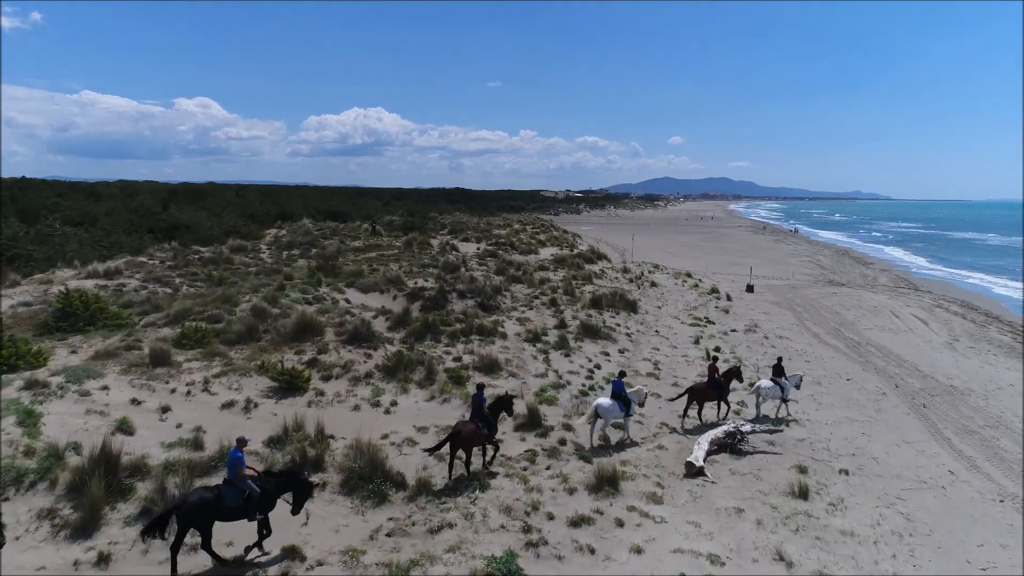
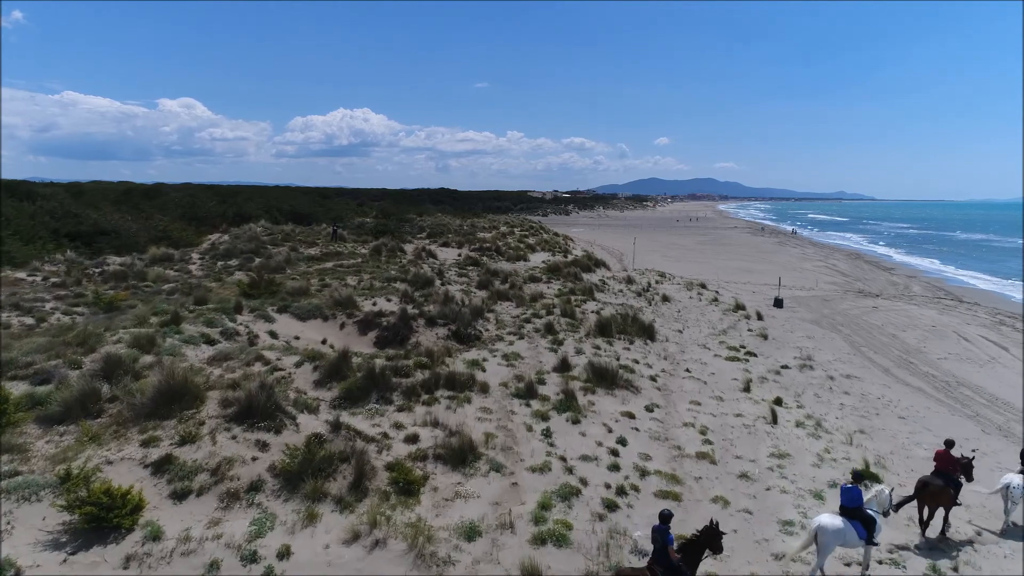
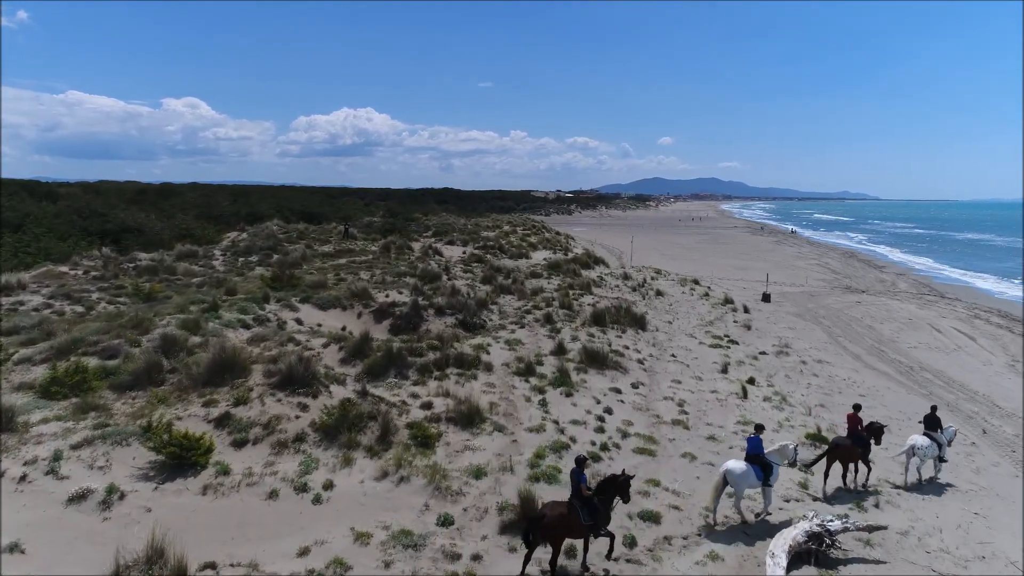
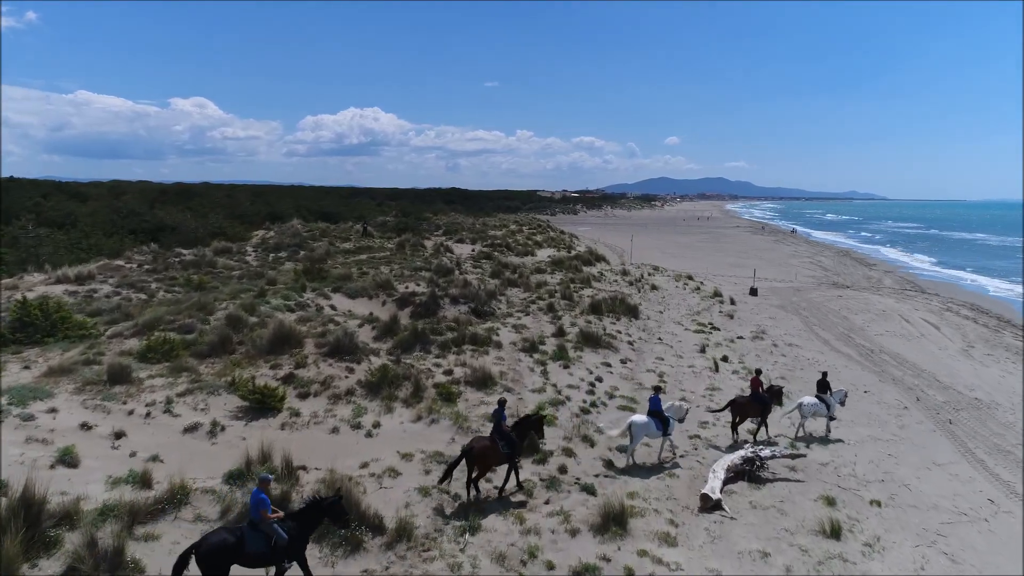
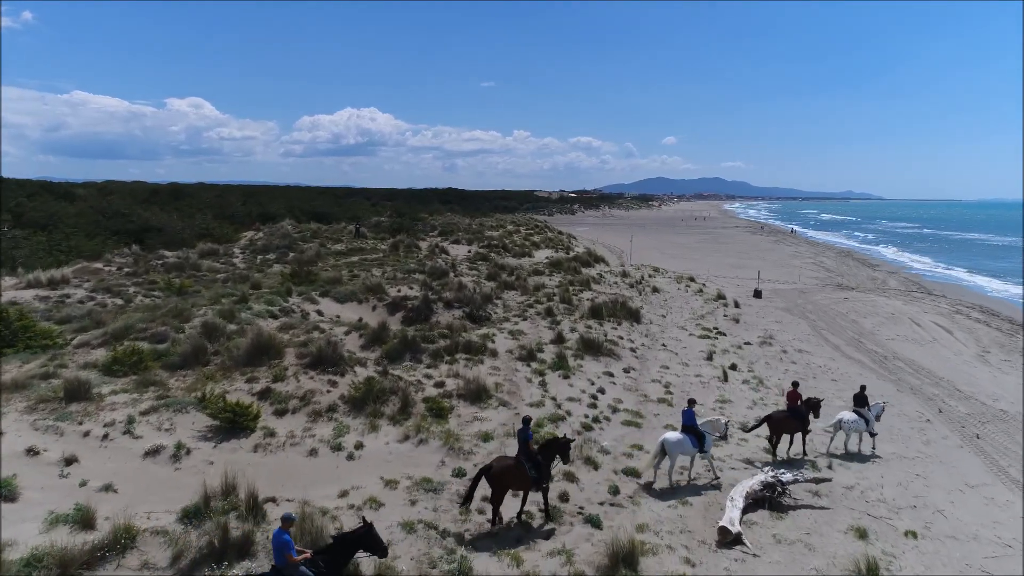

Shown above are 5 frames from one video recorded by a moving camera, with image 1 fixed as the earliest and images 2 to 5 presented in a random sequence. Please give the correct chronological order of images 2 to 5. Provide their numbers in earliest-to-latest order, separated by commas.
4, 5, 3, 2
